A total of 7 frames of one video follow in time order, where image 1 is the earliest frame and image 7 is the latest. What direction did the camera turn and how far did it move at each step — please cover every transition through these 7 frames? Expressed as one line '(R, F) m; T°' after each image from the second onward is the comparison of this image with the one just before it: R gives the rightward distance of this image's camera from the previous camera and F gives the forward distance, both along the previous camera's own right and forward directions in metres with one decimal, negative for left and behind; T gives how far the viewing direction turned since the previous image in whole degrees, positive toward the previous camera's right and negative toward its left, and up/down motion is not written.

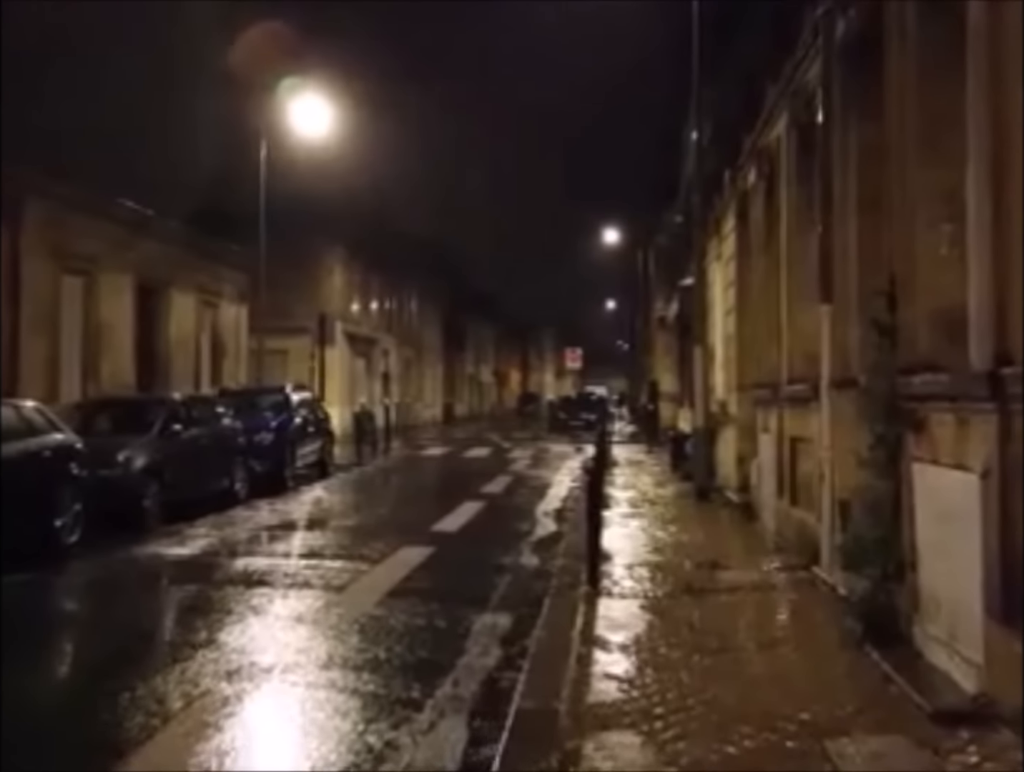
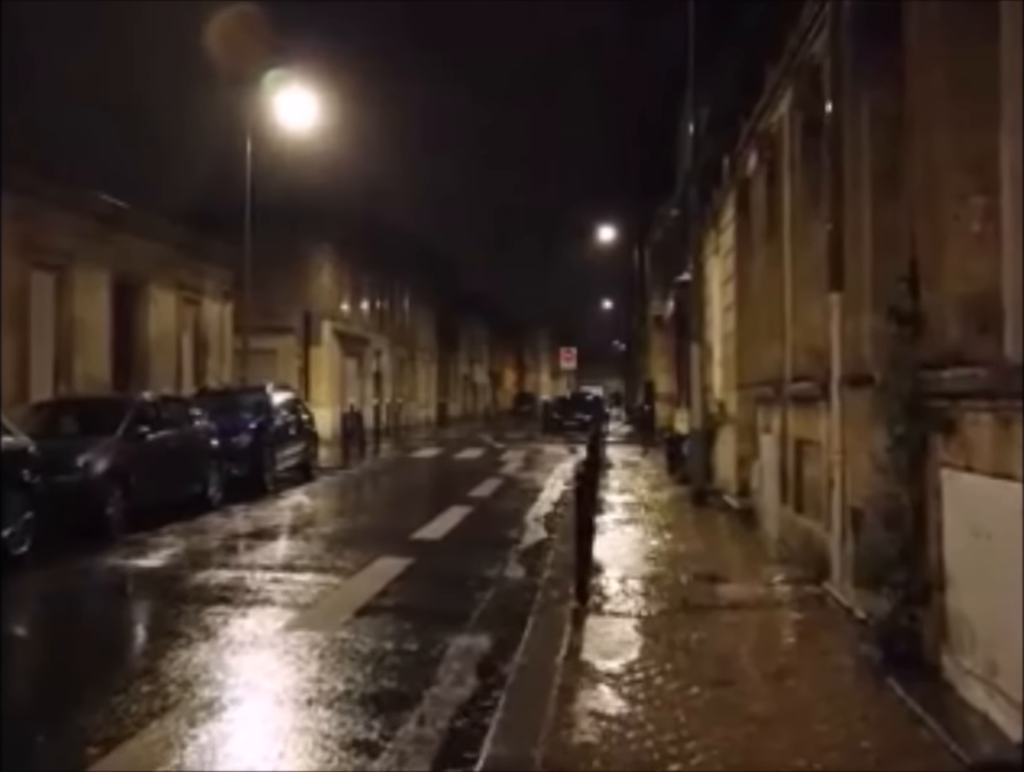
(+0.1, +0.5) m; 0°
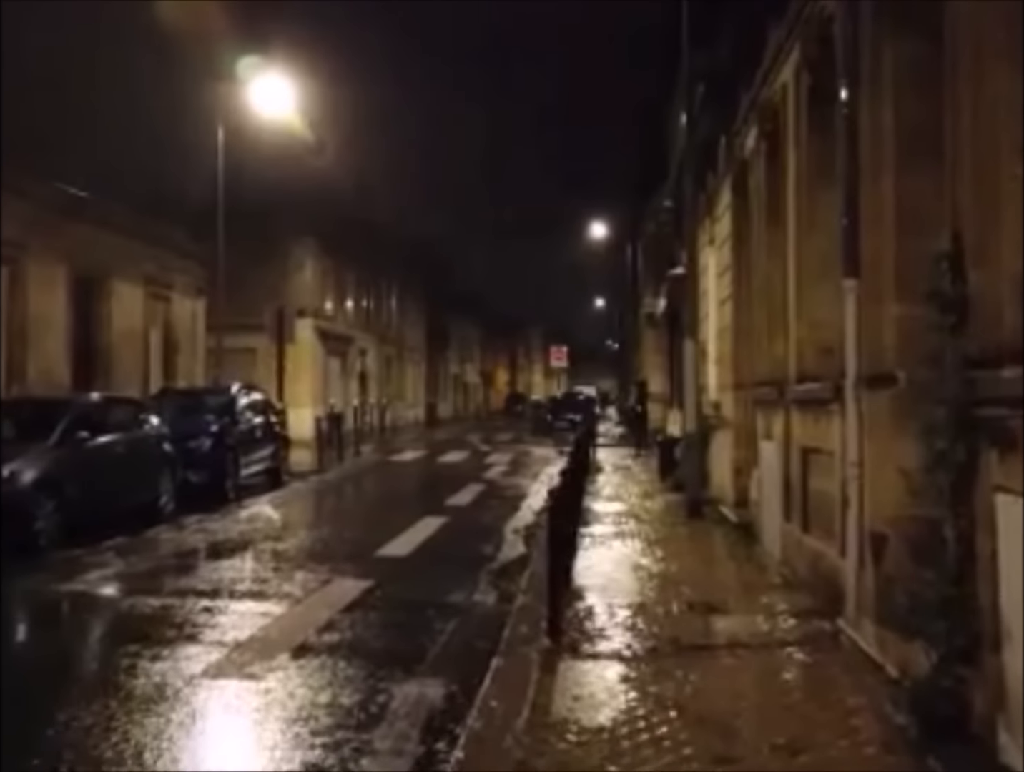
(+0.1, +0.8) m; 0°
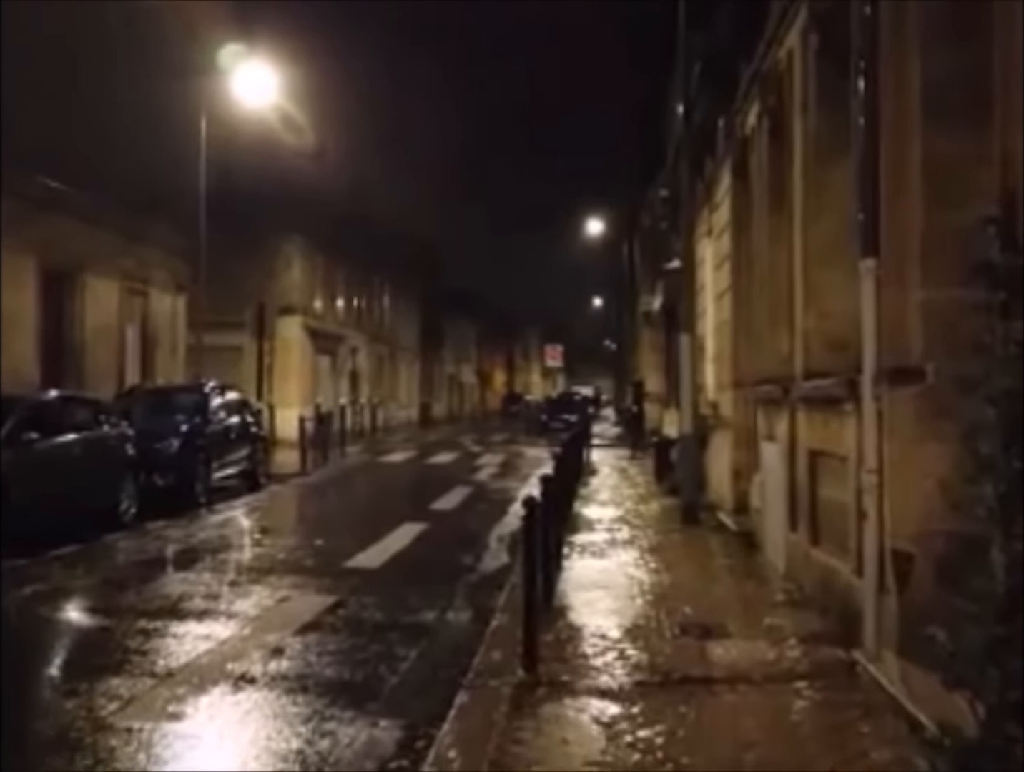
(+0.1, +0.6) m; 0°
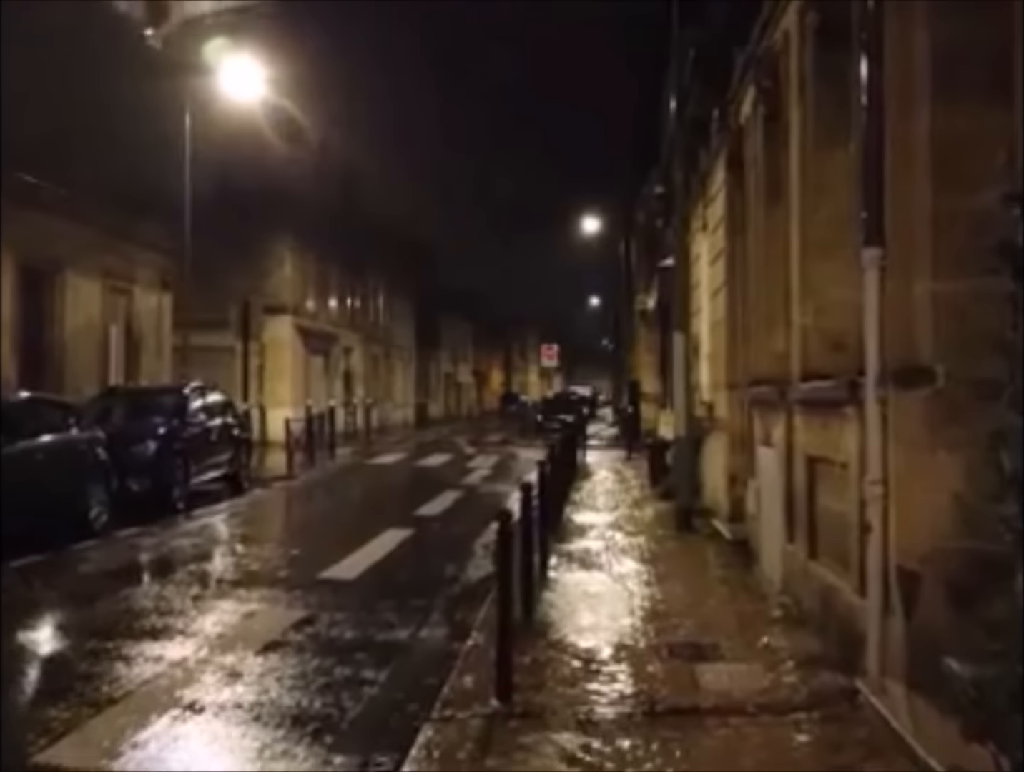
(+0.1, +0.3) m; 0°
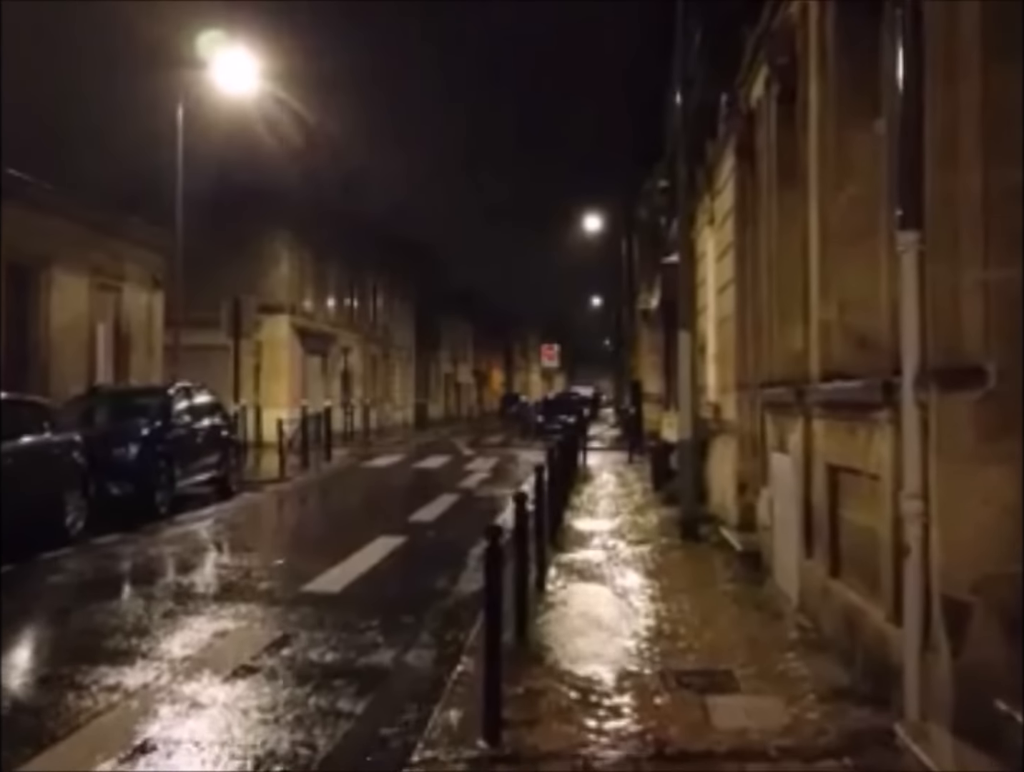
(0.0, +0.4) m; 0°
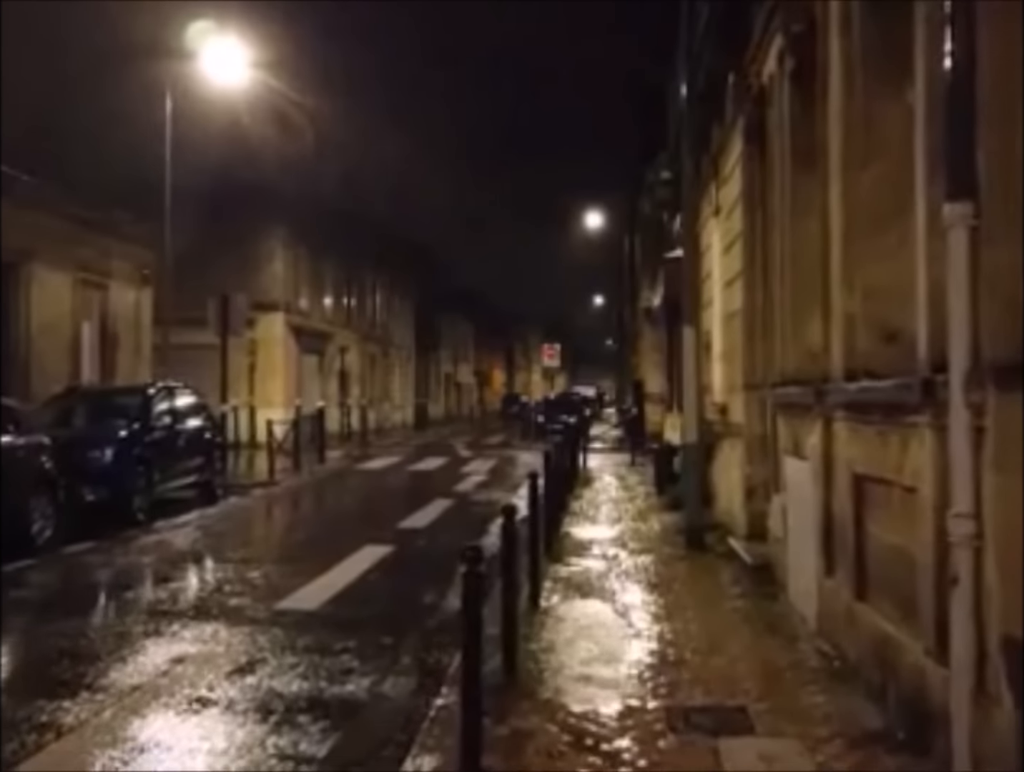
(0.0, +0.5) m; 0°
